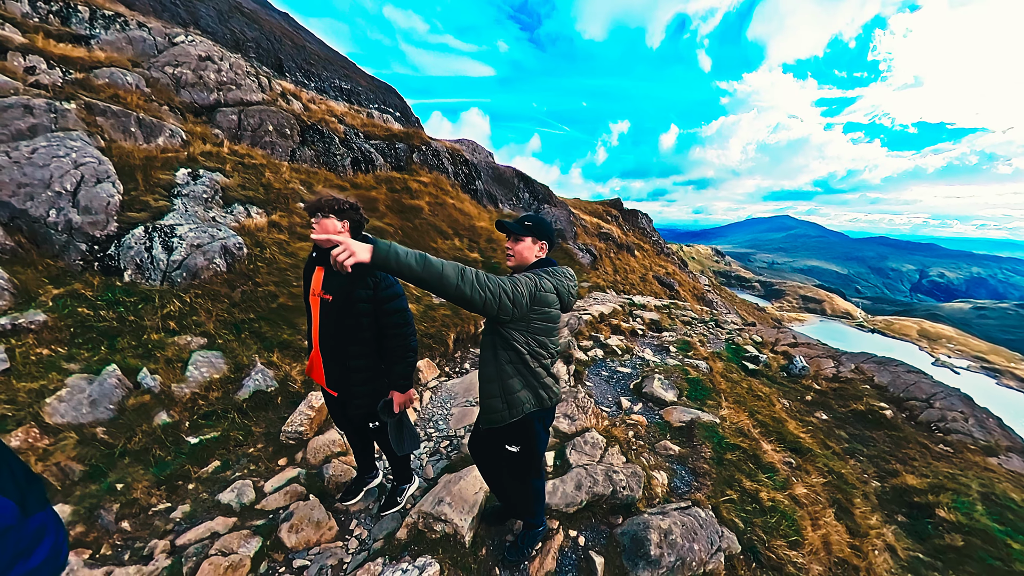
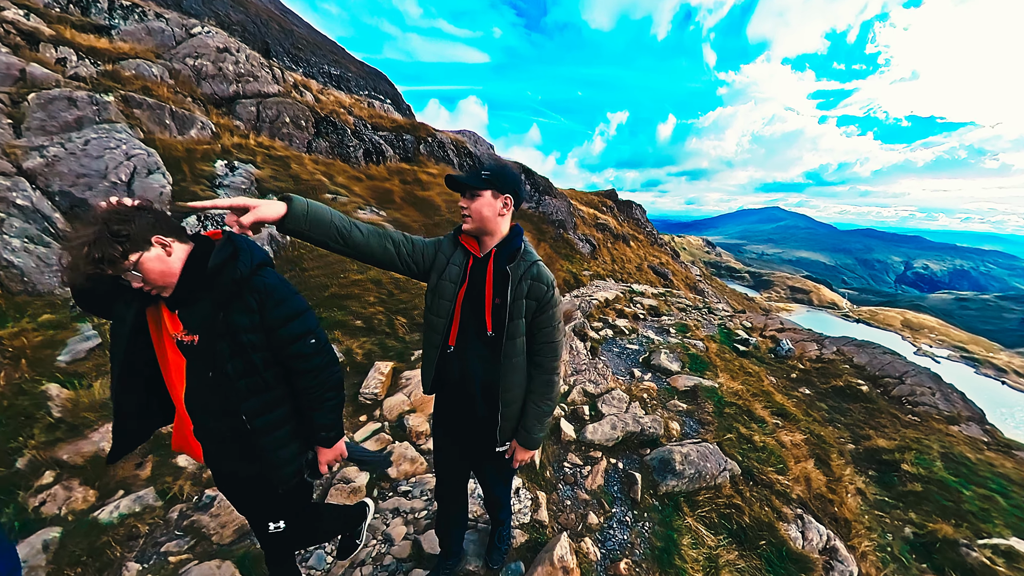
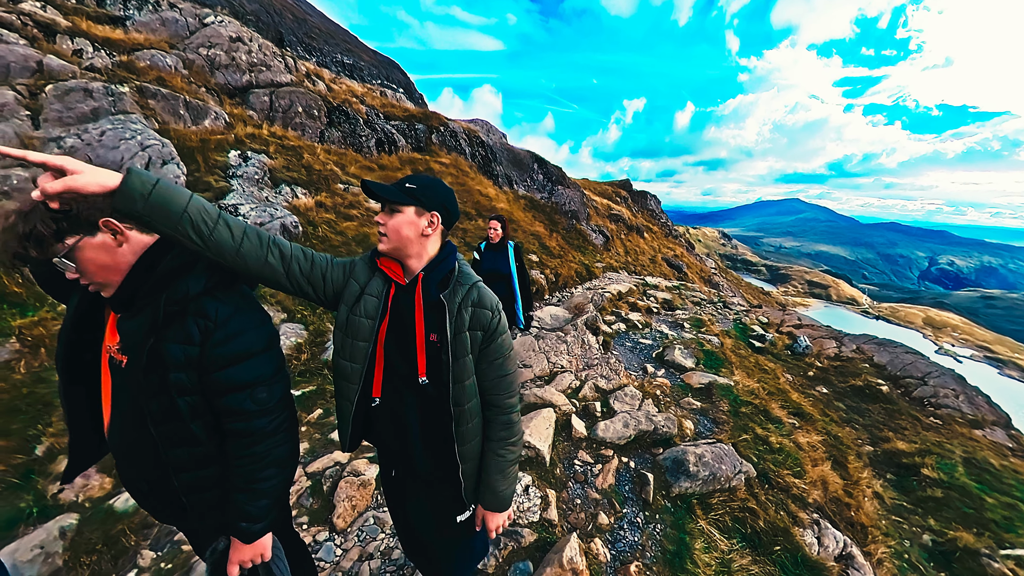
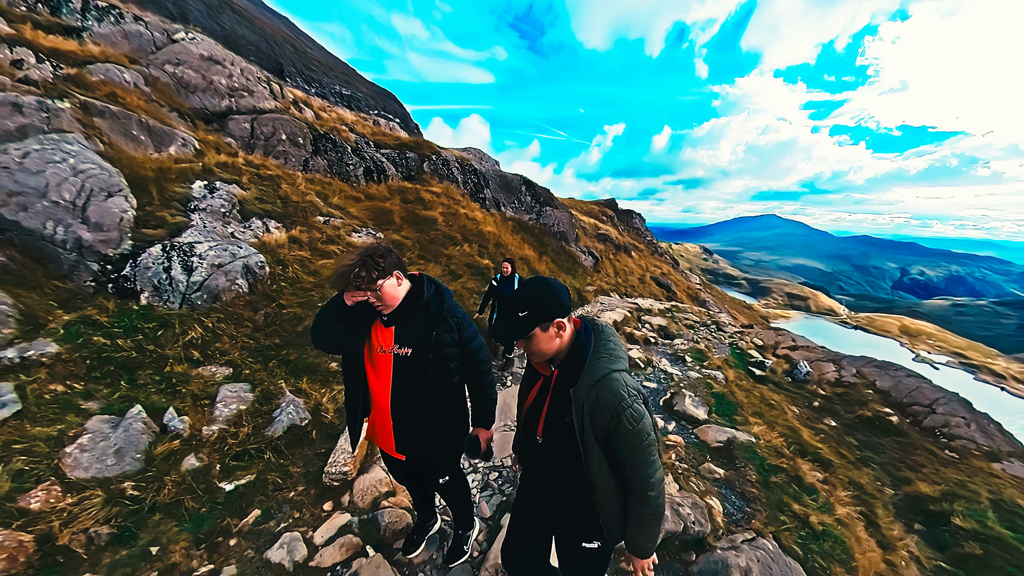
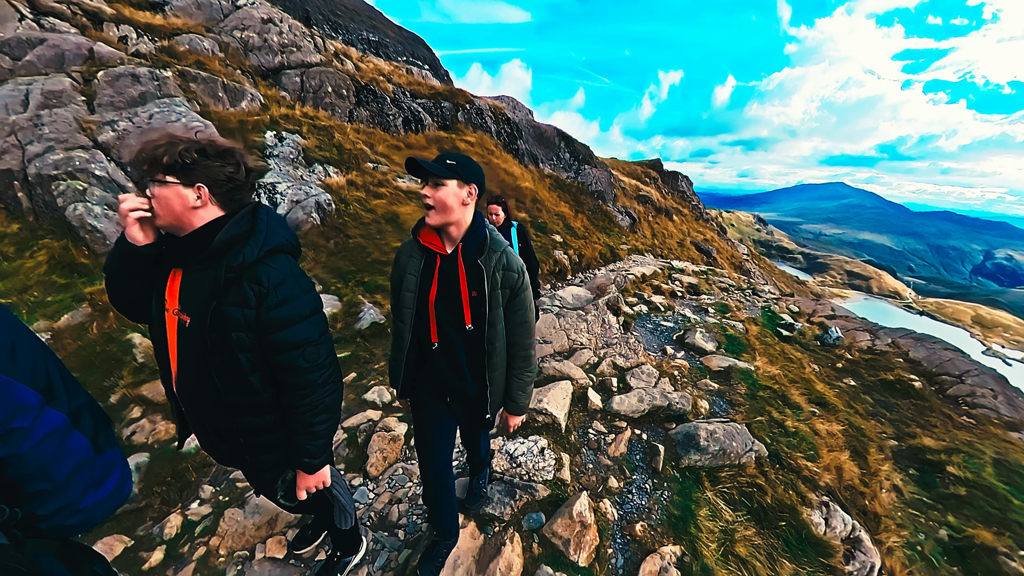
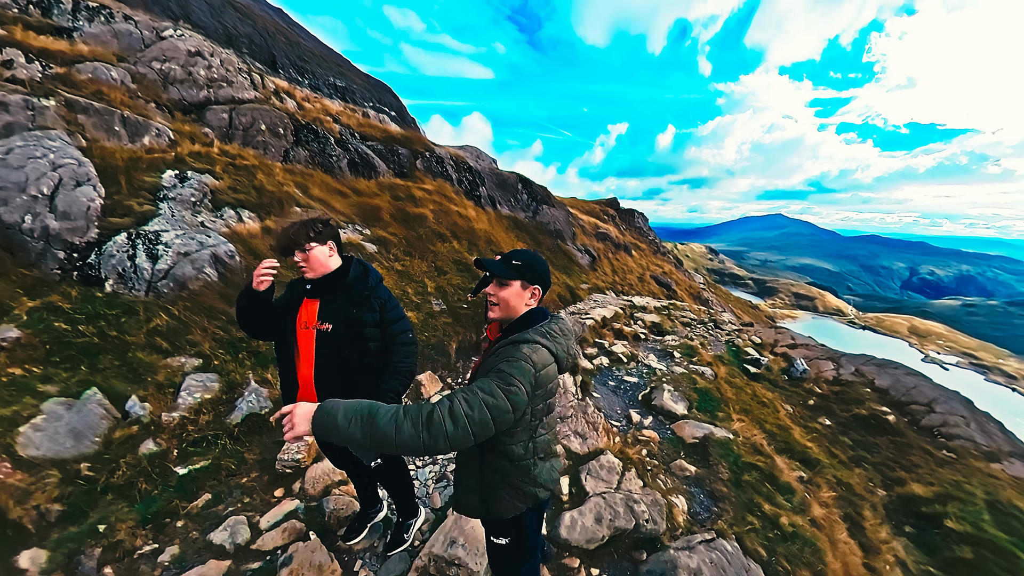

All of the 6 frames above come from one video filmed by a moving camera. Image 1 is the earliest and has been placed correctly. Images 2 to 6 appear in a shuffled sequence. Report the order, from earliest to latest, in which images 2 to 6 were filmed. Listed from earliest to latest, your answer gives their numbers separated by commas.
6, 4, 2, 3, 5
